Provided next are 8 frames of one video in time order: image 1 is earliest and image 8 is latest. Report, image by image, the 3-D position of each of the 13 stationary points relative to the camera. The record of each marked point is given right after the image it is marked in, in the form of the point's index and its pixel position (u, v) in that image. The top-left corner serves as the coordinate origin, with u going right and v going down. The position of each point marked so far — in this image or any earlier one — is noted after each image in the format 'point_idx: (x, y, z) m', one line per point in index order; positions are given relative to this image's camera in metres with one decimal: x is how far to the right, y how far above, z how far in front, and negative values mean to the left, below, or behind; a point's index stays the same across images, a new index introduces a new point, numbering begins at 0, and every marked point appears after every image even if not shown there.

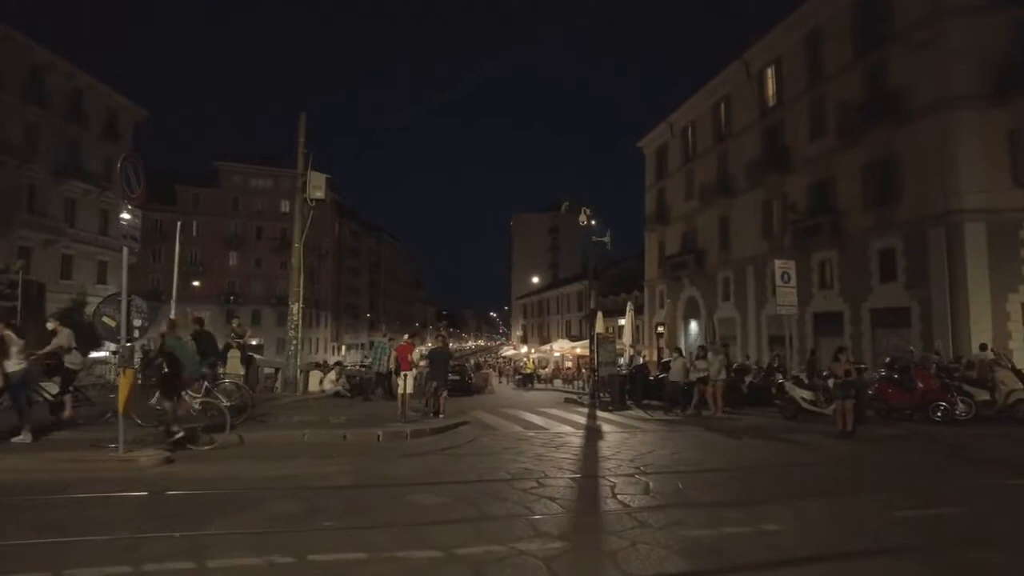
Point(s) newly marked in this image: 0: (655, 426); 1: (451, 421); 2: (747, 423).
0: (+3.7, -3.5, +16.9) m
1: (-1.3, -3.0, +14.8) m
2: (+6.0, -3.5, +17.0) m
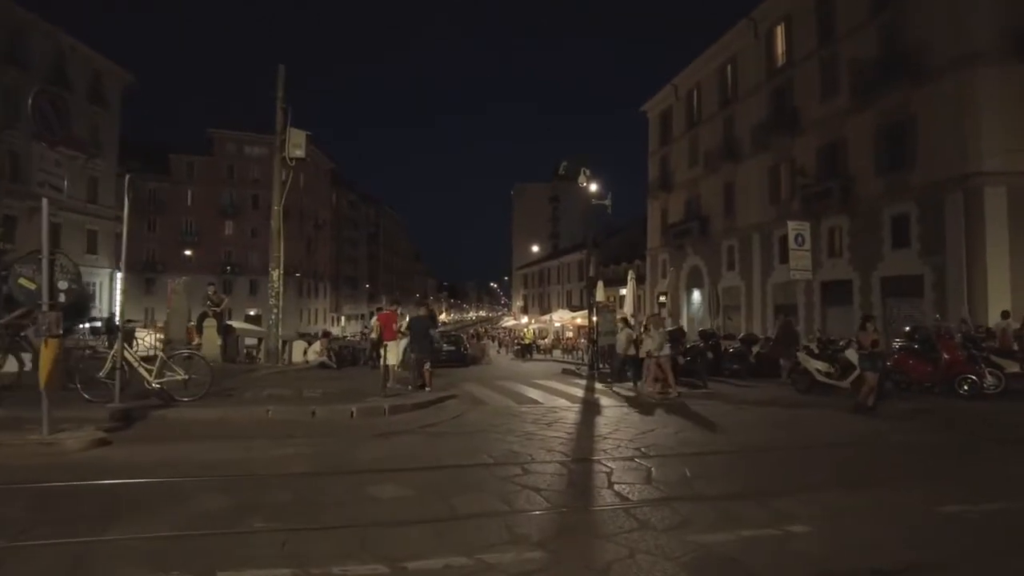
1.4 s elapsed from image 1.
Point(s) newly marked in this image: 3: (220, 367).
0: (+3.5, -2.6, +15.7) m
1: (-1.5, -2.2, +13.7) m
2: (+5.8, -2.6, +15.9) m
3: (-8.1, -2.2, +18.2) m
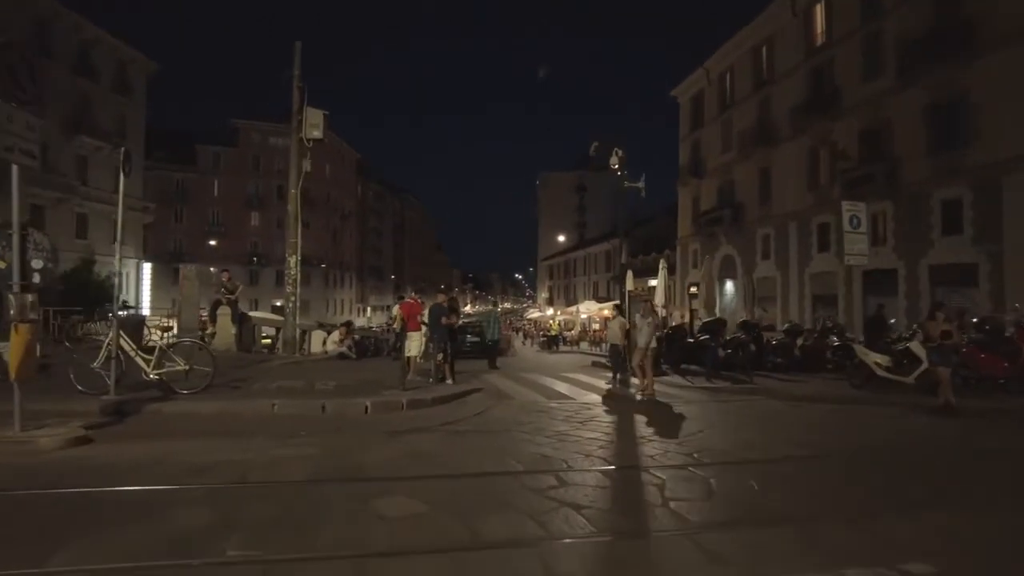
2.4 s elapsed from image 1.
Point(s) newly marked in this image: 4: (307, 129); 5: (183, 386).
0: (+4.1, -2.3, +14.5) m
1: (-1.0, -1.9, +12.7) m
2: (+6.5, -2.3, +14.5) m
3: (-7.4, -1.8, +17.4) m
4: (-6.0, +4.7, +19.5) m
5: (-5.2, -1.5, +10.4) m
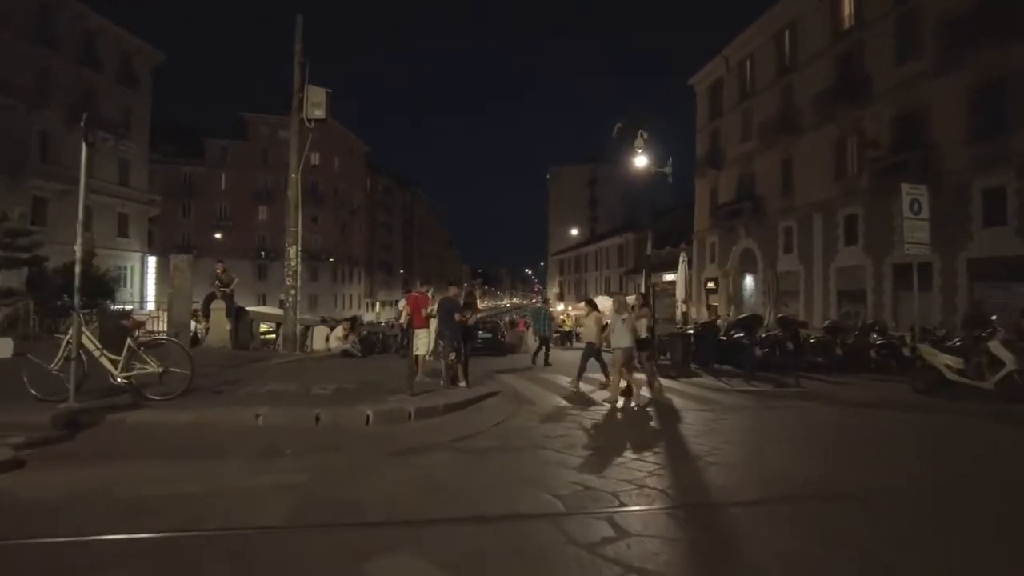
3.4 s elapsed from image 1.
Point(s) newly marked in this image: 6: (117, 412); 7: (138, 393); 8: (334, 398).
0: (+4.5, -2.2, +13.0) m
1: (-0.6, -1.8, +11.2) m
2: (+6.9, -2.2, +13.0) m
3: (-7.0, -1.7, +16.1) m
4: (-5.6, +4.9, +18.1) m
5: (-4.8, -1.4, +9.0) m
6: (-4.9, -1.5, +8.2) m
7: (-5.0, -1.4, +8.9) m
8: (-2.6, -1.6, +9.7) m
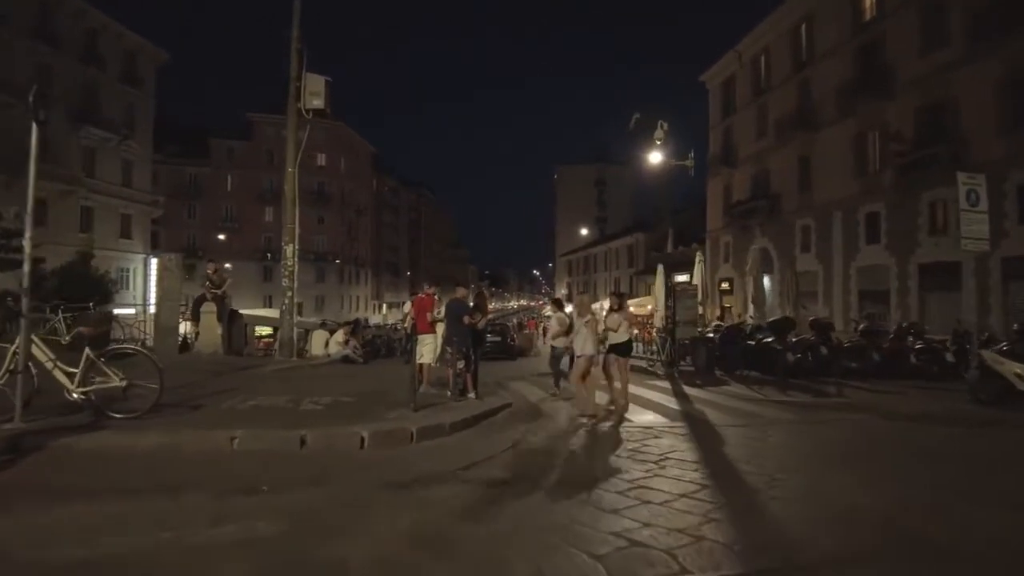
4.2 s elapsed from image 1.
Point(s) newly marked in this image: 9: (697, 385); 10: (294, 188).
0: (+4.7, -2.2, +11.8) m
1: (-0.4, -1.8, +10.0) m
2: (+7.1, -2.2, +11.7) m
3: (-6.7, -1.7, +14.9) m
4: (-5.3, +4.9, +17.0) m
5: (-4.6, -1.4, +7.8) m
6: (-4.7, -1.5, +7.0) m
7: (-4.8, -1.4, +7.7) m
8: (-2.4, -1.6, +8.6) m
9: (+4.3, -2.3, +15.7) m
10: (-5.6, +2.6, +17.2) m
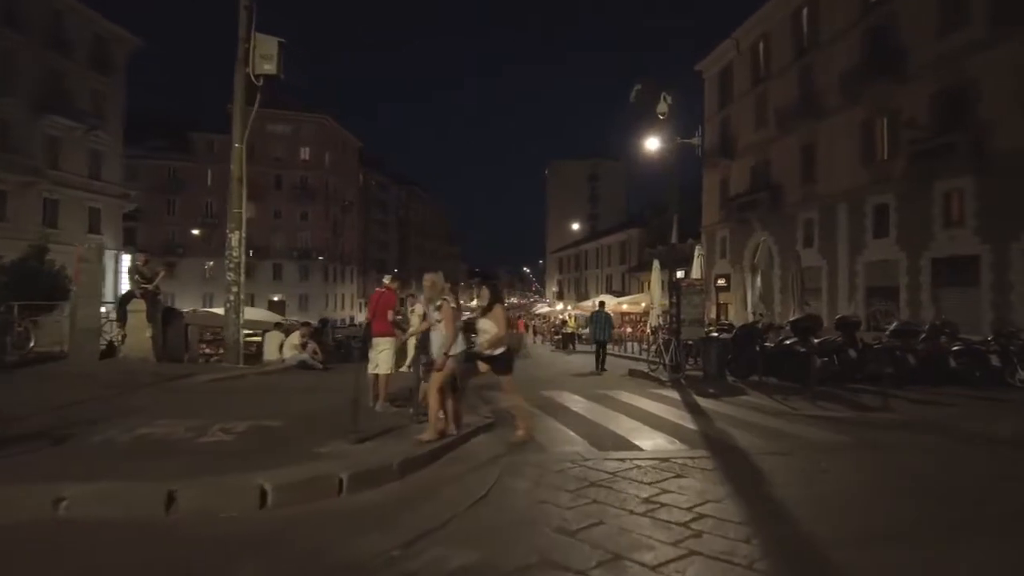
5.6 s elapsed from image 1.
0: (+4.4, -2.1, +9.6) m
1: (-0.7, -1.7, +7.8) m
2: (+6.8, -2.0, +9.6) m
3: (-7.0, -1.6, +12.6) m
4: (-5.7, +5.0, +14.6) m
5: (-4.9, -1.3, +5.5) m
6: (-4.9, -1.5, +4.7) m
7: (-5.1, -1.3, +5.4) m
8: (-2.7, -1.5, +6.3) m
9: (+3.9, -2.1, +13.5) m
10: (-6.0, +2.7, +14.8) m
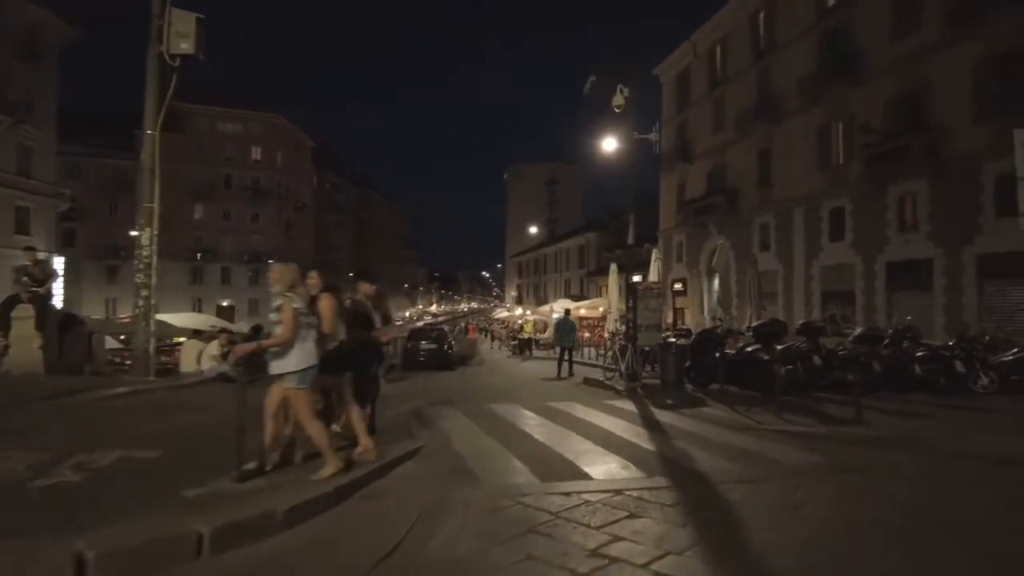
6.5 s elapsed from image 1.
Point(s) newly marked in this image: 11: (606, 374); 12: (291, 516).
0: (+3.6, -2.1, +8.7) m
1: (-1.4, -1.7, +6.6) m
2: (+6.0, -2.1, +8.8) m
3: (-8.0, -1.6, +11.0) m
4: (-6.8, +4.9, +13.2) m
5: (-5.4, -1.3, +4.1) m
6: (-5.4, -1.5, +3.2) m
7: (-5.6, -1.3, +3.9) m
8: (-3.3, -1.6, +5.0) m
9: (+2.9, -2.2, +12.6) m
10: (-7.1, +2.6, +13.3) m
11: (+2.5, -2.3, +17.8) m
12: (-1.6, -1.7, +5.0) m
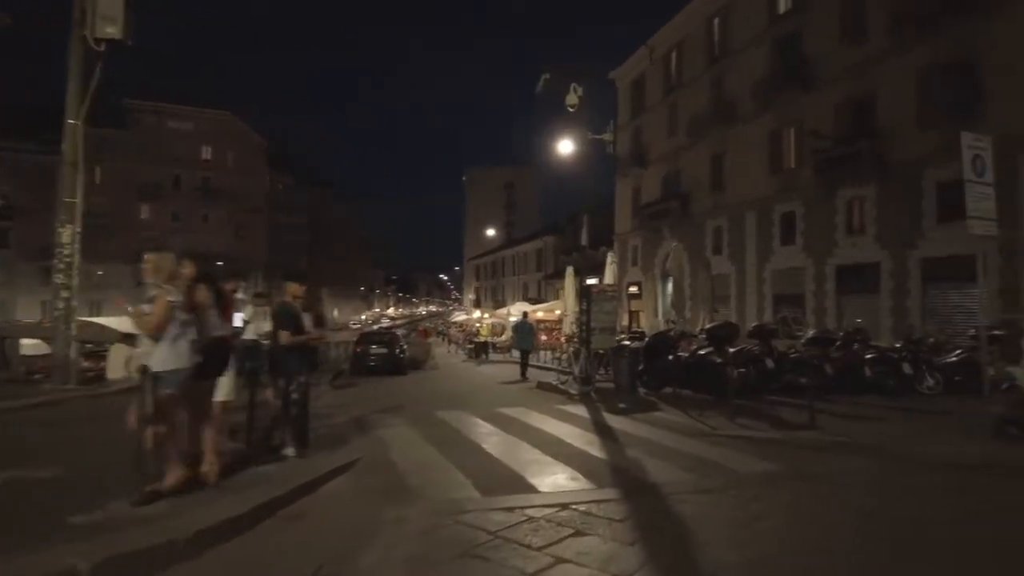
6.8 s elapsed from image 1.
0: (+2.9, -2.1, +8.4) m
1: (-1.9, -1.7, +6.0) m
2: (+5.3, -2.1, +8.7) m
3: (-8.8, -1.6, +10.0) m
4: (-7.7, +4.9, +12.3) m
5: (-5.8, -1.3, +3.3) m
6: (-5.8, -1.4, +2.4) m
7: (-6.0, -1.3, +3.1) m
8: (-3.7, -1.5, +4.3) m
9: (+1.9, -2.3, +12.3) m
10: (-8.1, +2.6, +12.4) m
11: (+1.2, -2.4, +17.5) m
12: (-2.1, -1.7, +4.5) m
